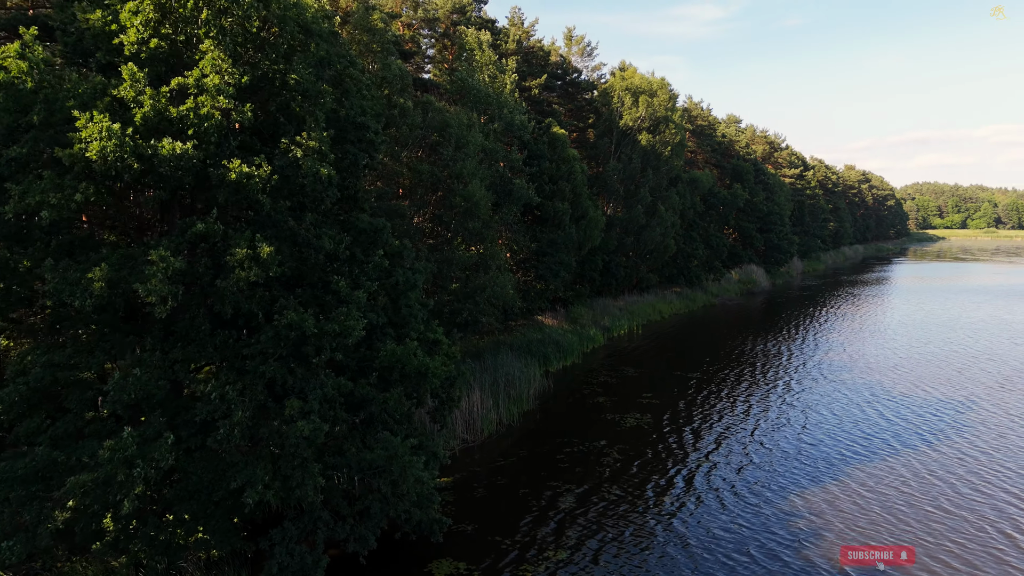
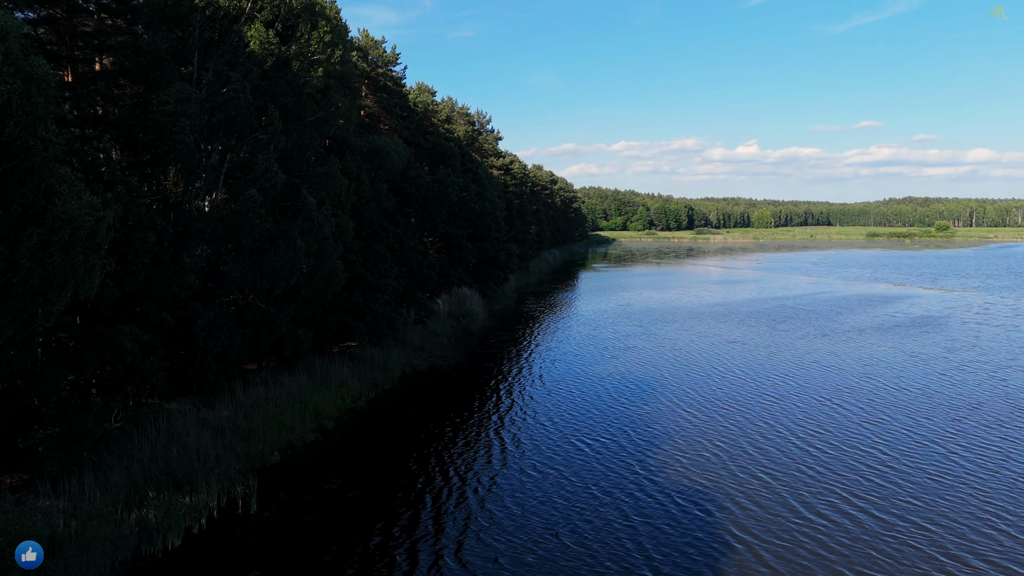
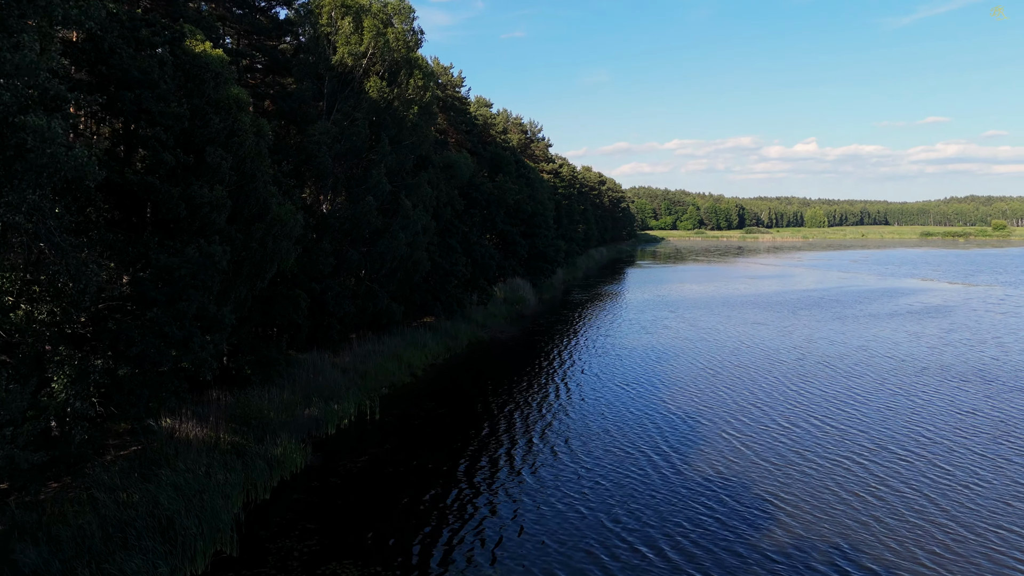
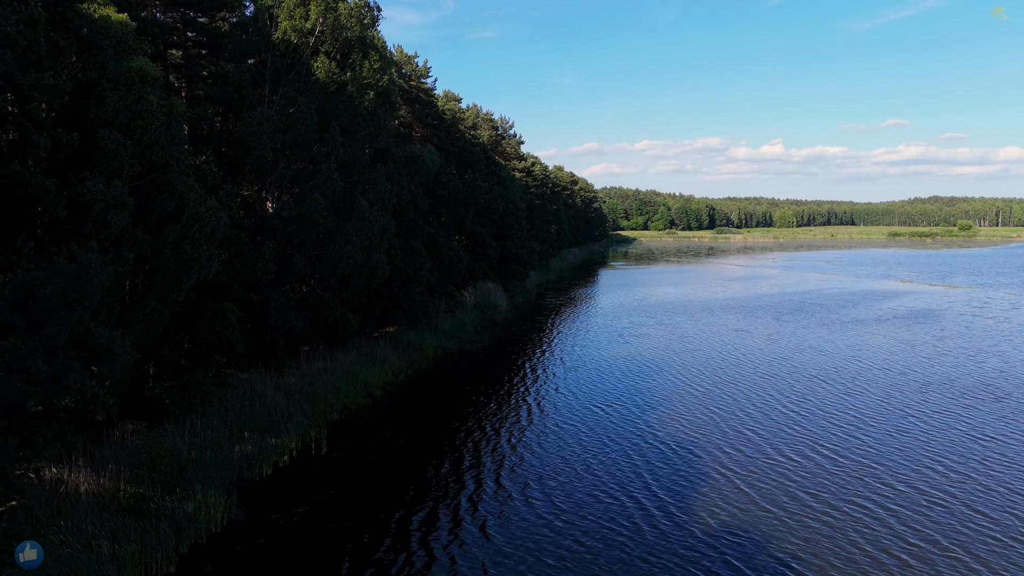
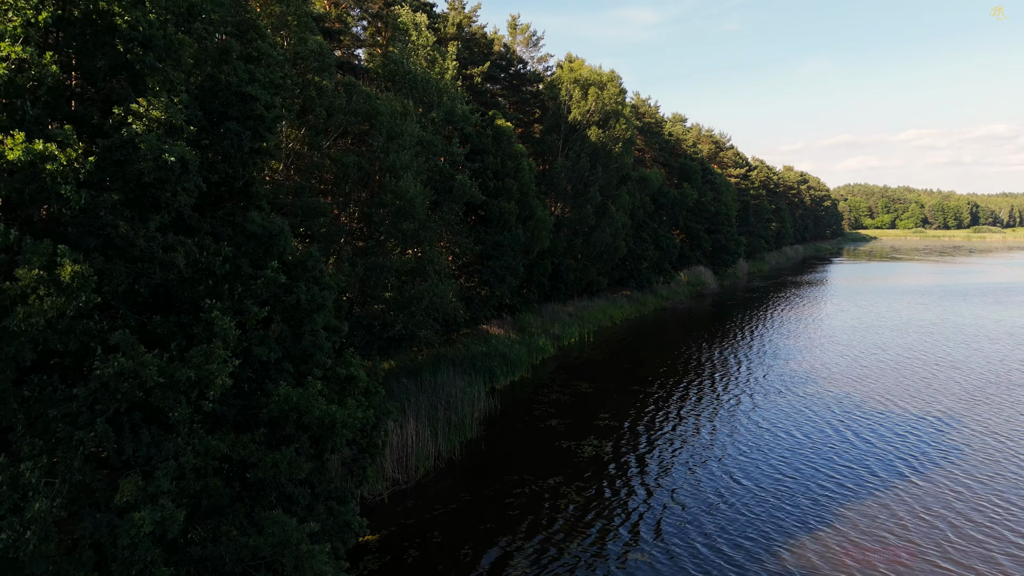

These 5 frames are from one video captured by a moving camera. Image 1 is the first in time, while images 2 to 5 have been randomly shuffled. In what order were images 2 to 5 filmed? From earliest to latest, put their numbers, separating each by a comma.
5, 3, 4, 2
